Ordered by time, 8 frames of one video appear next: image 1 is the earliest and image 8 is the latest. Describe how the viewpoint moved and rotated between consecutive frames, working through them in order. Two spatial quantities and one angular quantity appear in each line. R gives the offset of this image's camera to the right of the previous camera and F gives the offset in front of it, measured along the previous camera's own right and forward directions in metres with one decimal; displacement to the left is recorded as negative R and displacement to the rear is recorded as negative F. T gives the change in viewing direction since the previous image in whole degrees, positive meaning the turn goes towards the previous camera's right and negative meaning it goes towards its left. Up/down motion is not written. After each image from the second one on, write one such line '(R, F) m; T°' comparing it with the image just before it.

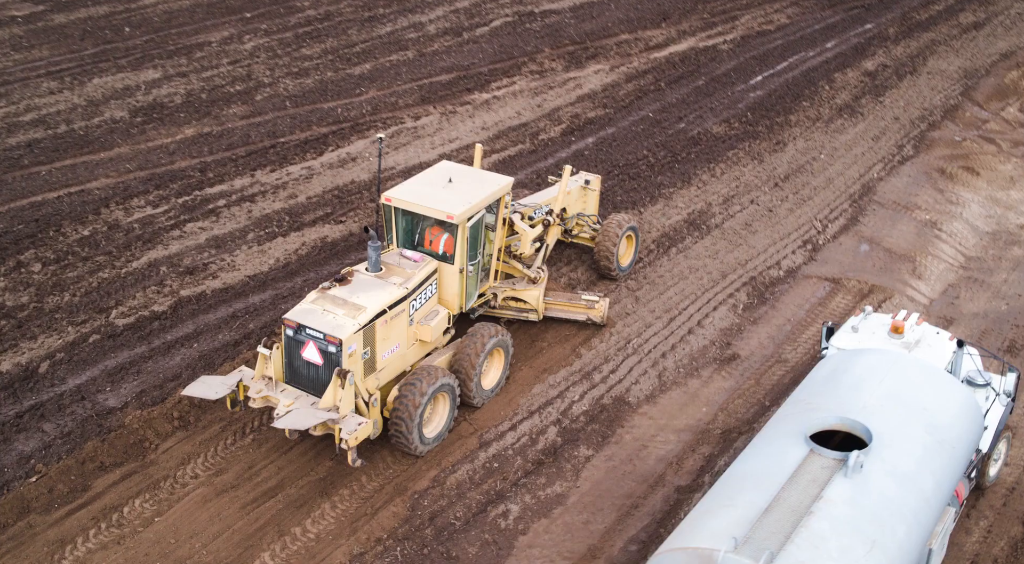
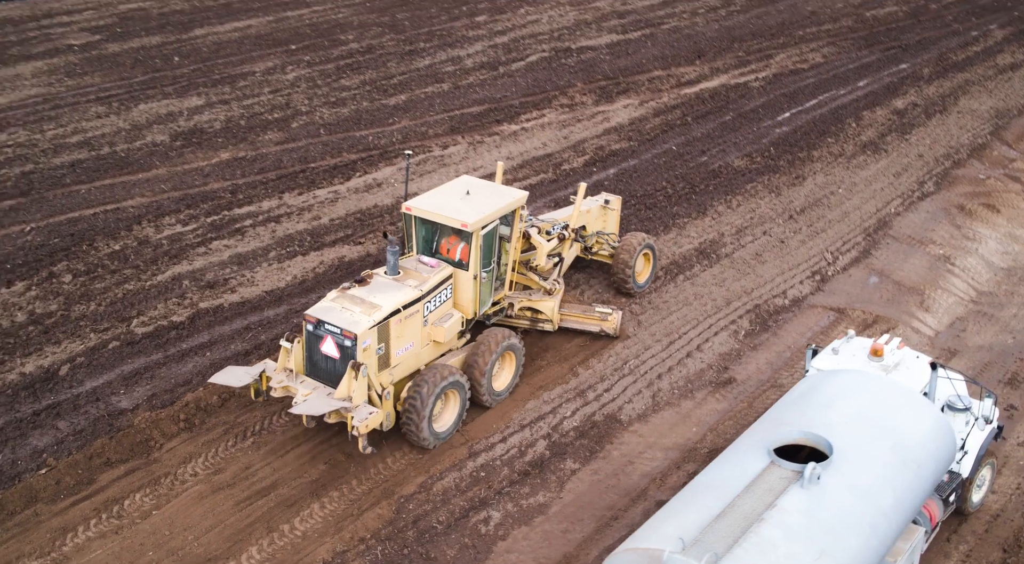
(+0.5, -0.3) m; -3°
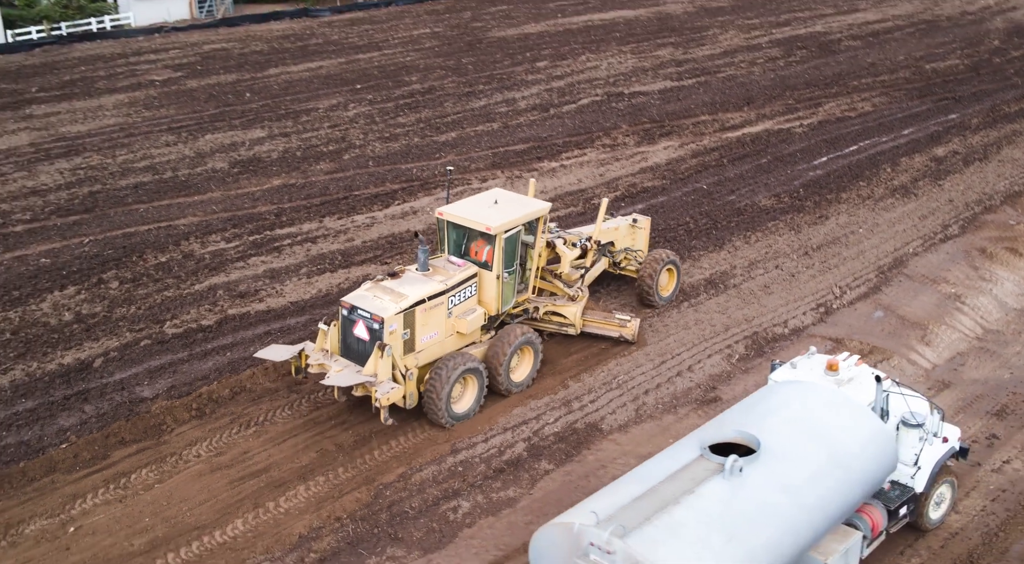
(+1.0, -0.6) m; -5°
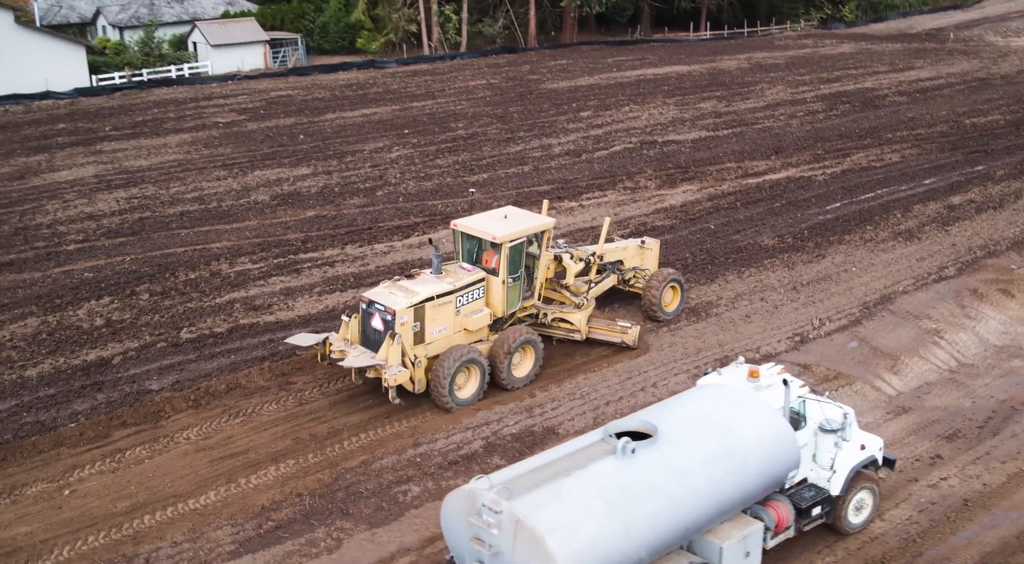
(+1.3, -0.9) m; -5°
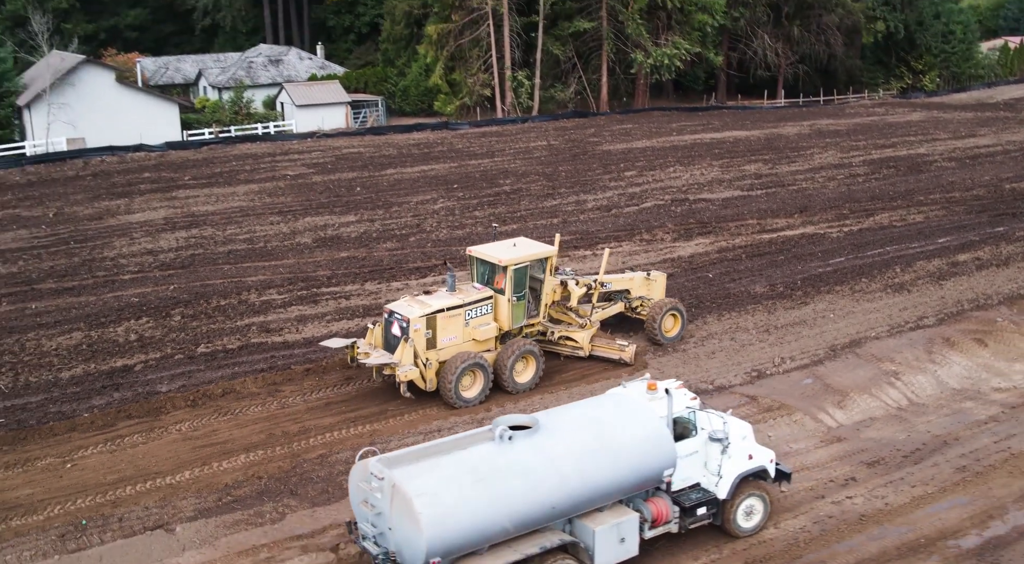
(+1.8, -1.3) m; -6°
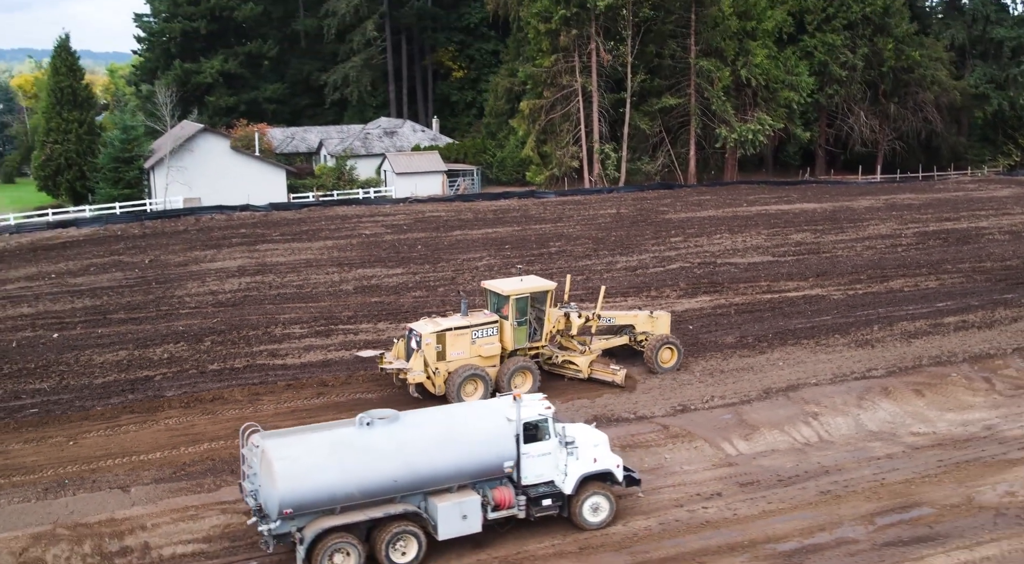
(+3.2, -2.0) m; -8°
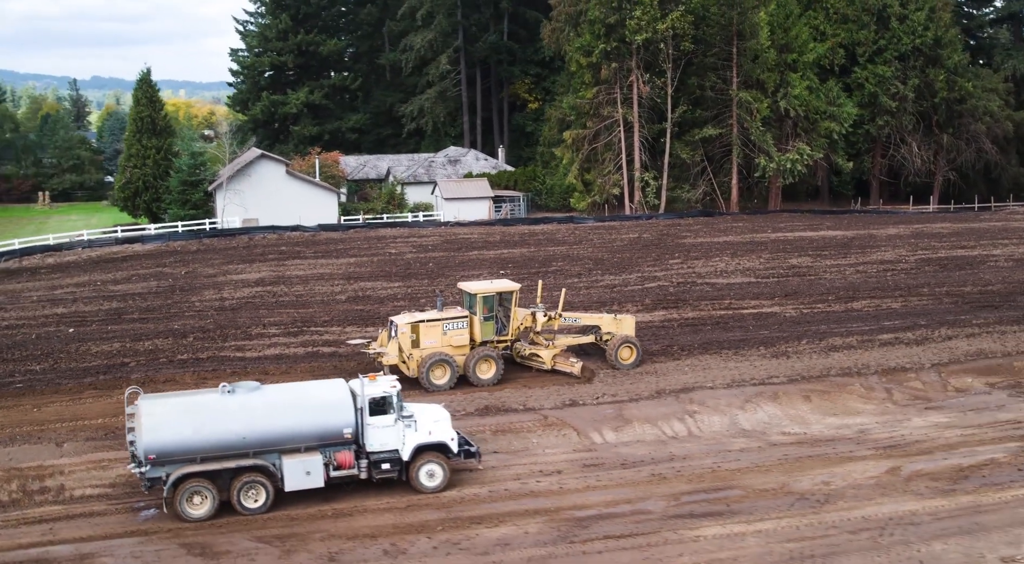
(+3.8, -1.9) m; -7°
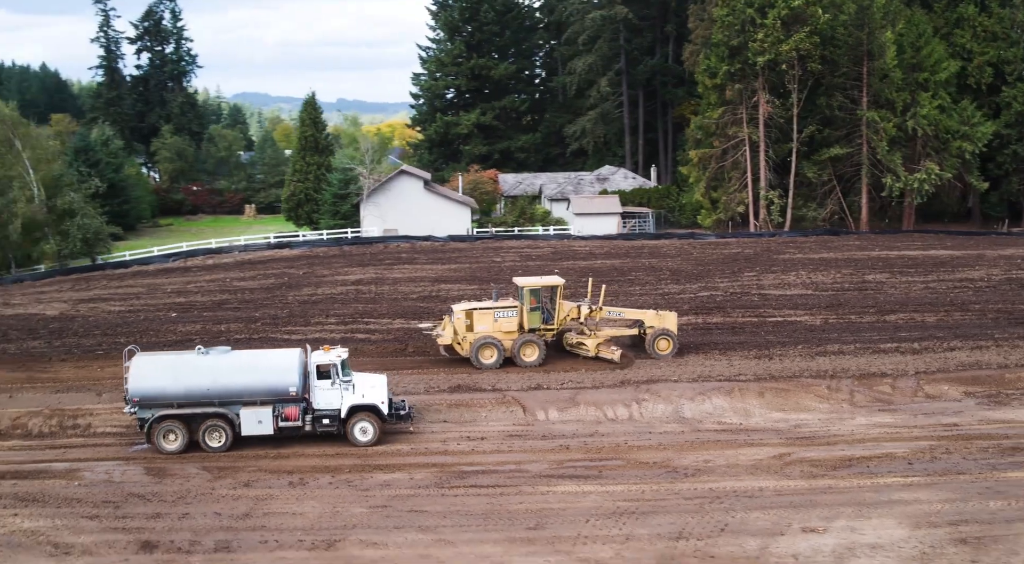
(+5.0, -2.0) m; -12°
